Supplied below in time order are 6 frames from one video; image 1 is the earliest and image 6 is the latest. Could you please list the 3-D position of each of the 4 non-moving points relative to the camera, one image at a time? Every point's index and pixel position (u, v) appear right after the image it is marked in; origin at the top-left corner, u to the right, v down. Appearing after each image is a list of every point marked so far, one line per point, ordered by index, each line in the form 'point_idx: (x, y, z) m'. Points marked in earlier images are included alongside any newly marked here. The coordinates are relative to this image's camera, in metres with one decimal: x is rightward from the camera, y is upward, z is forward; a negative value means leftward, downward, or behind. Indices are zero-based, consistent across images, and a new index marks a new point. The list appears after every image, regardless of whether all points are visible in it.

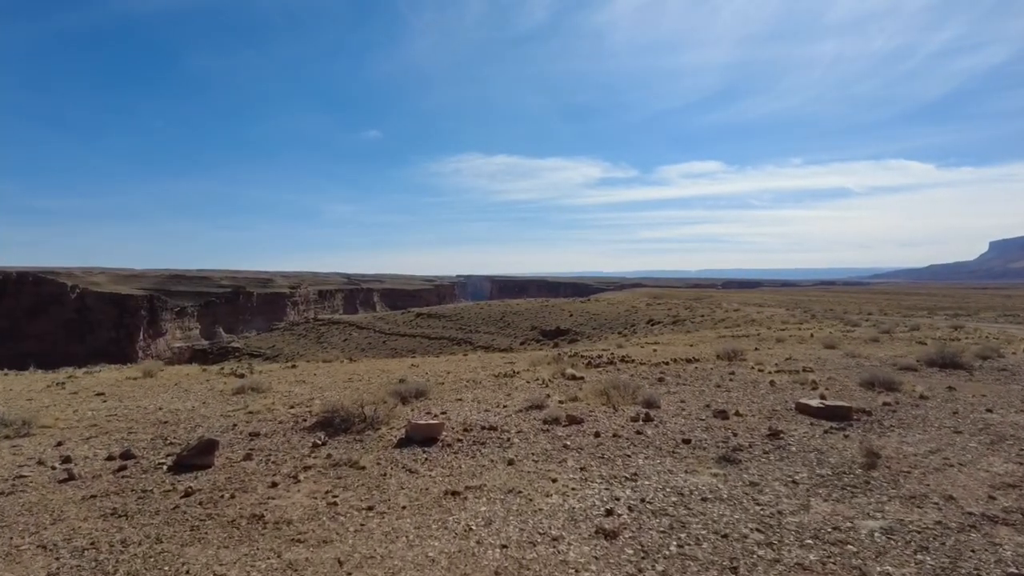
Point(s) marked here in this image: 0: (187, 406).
0: (-6.5, -2.4, +13.1) m
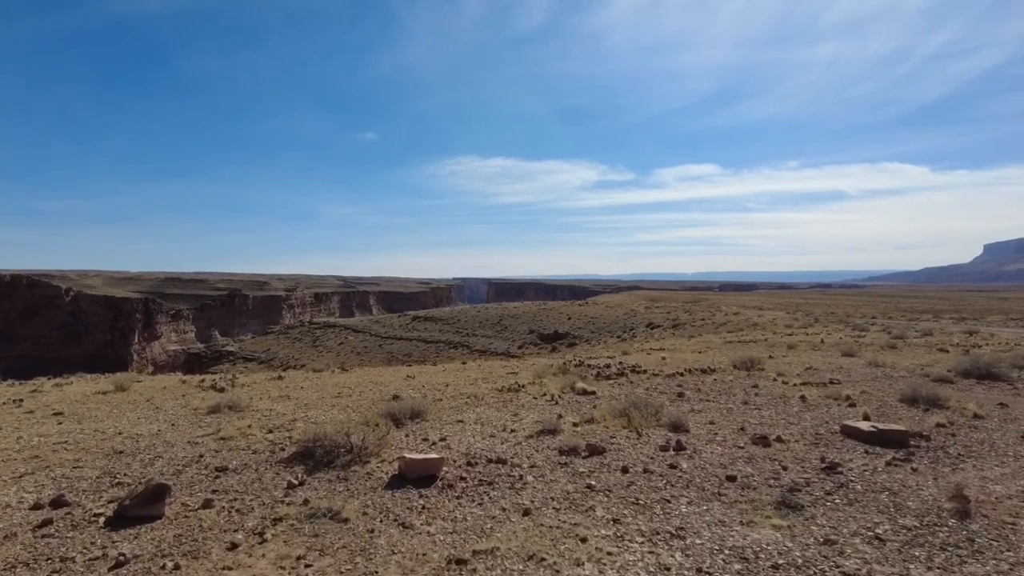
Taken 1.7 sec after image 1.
0: (-6.4, -2.5, +11.5) m
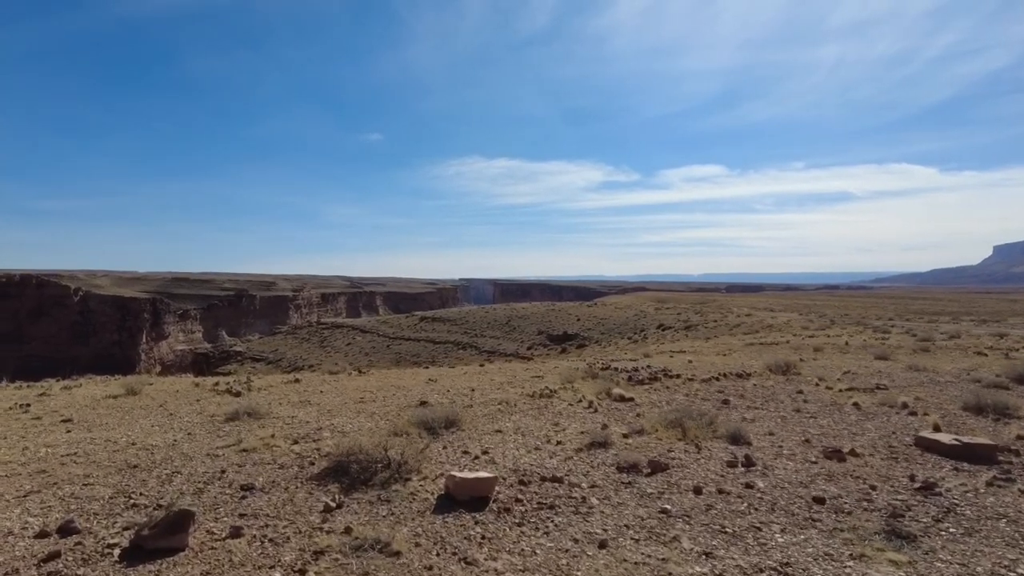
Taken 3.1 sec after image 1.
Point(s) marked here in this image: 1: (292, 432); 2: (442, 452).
0: (-5.6, -2.5, +10.7) m
1: (-3.8, -2.5, +11.2) m
2: (-1.0, -2.4, +9.6) m
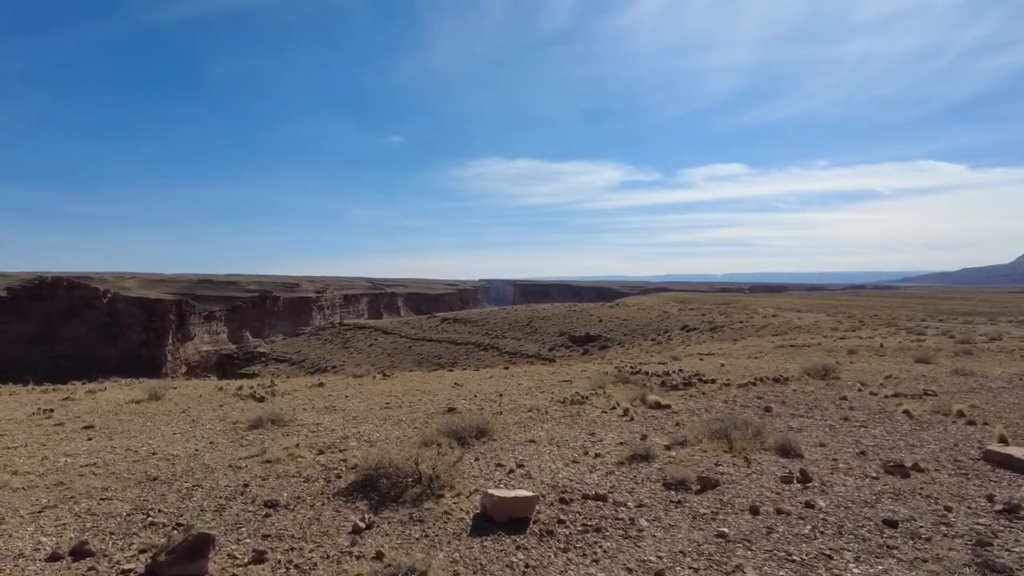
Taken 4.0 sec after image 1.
0: (-5.1, -2.6, +10.3) m
1: (-3.2, -2.5, +10.8) m
2: (-0.5, -2.5, +9.0) m
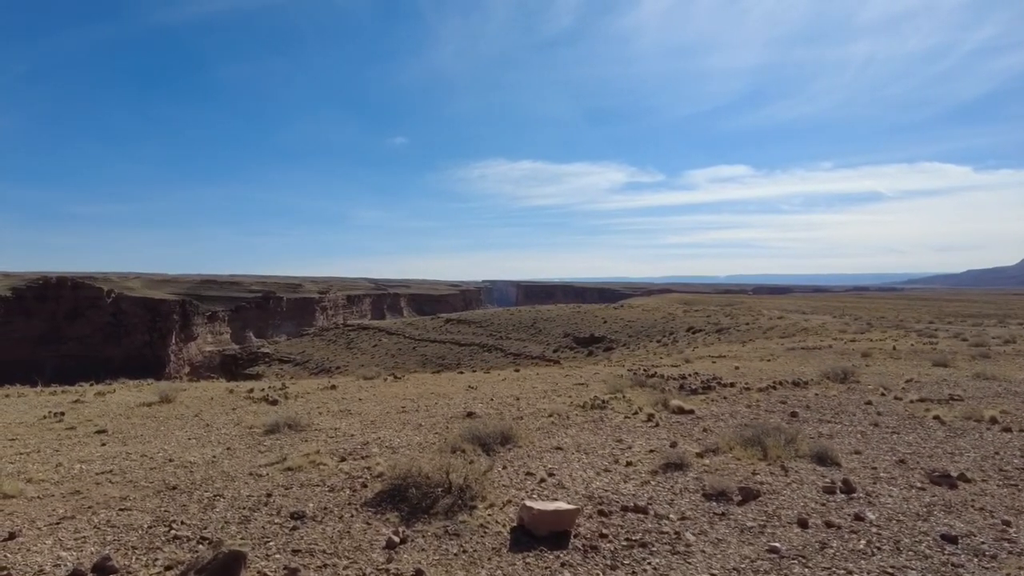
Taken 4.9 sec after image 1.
0: (-4.7, -2.6, +10.0) m
1: (-2.8, -2.6, +10.5) m
2: (-0.1, -2.5, +8.7) m
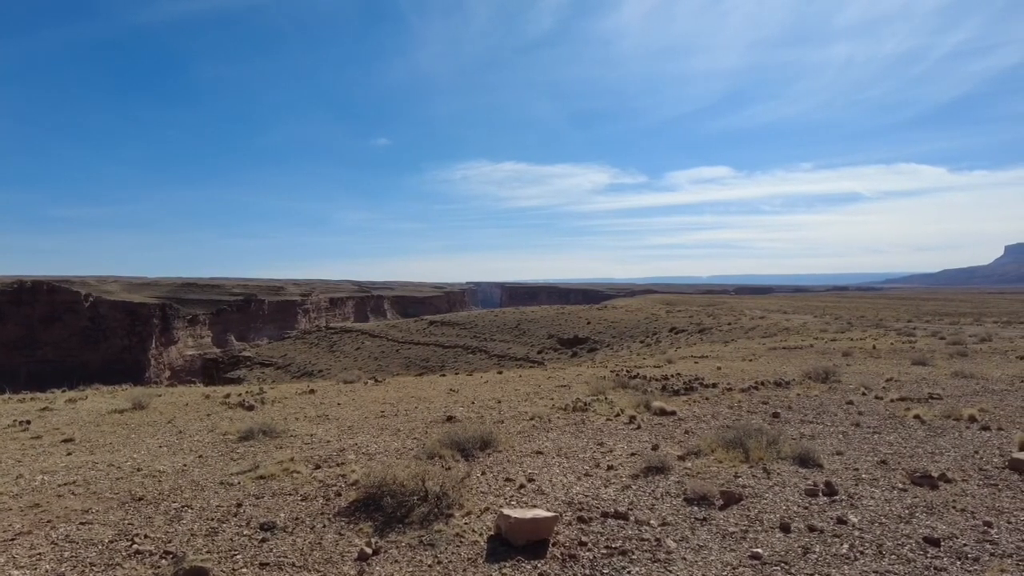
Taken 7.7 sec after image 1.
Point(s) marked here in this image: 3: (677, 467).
0: (-5.0, -2.6, +9.7) m
1: (-3.1, -2.6, +10.2) m
2: (-0.4, -2.5, +8.5) m
3: (+2.3, -2.5, +9.3) m
